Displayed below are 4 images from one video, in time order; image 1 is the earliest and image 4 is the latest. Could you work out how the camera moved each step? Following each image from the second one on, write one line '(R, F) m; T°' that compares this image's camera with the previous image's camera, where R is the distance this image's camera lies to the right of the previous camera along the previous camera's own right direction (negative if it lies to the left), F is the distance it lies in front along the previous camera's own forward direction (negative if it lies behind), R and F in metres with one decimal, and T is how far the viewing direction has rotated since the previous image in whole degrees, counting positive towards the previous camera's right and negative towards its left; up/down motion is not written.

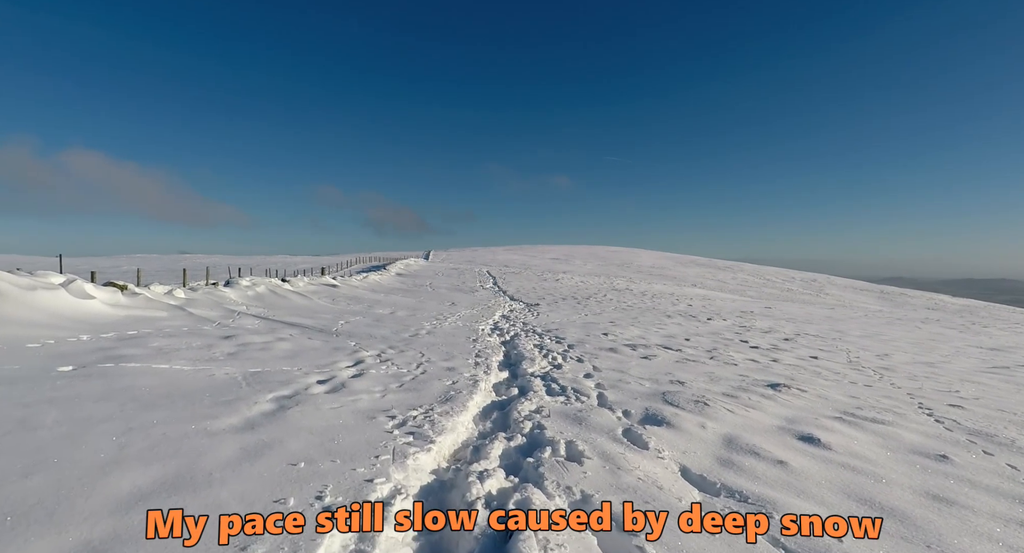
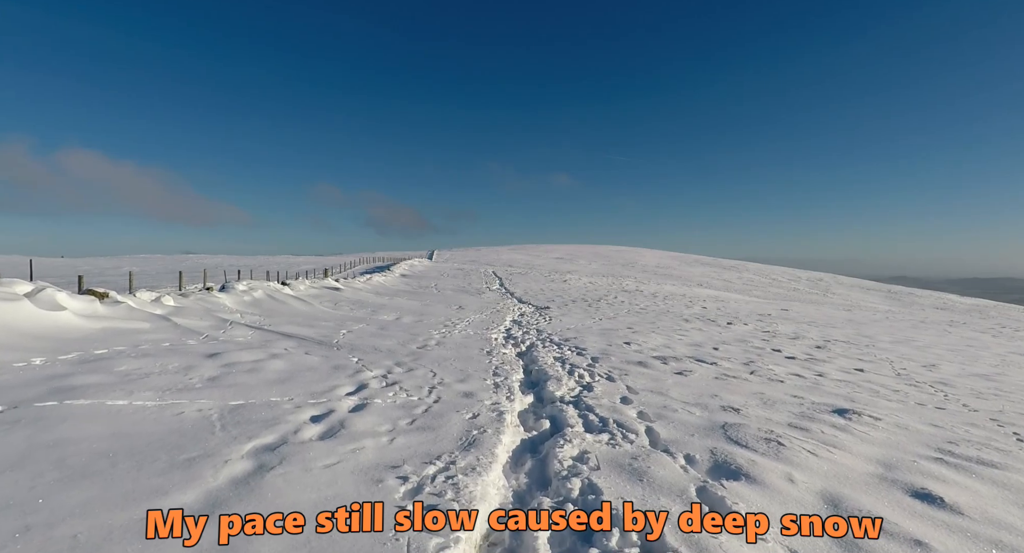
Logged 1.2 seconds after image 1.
(-0.4, +1.2) m; 0°
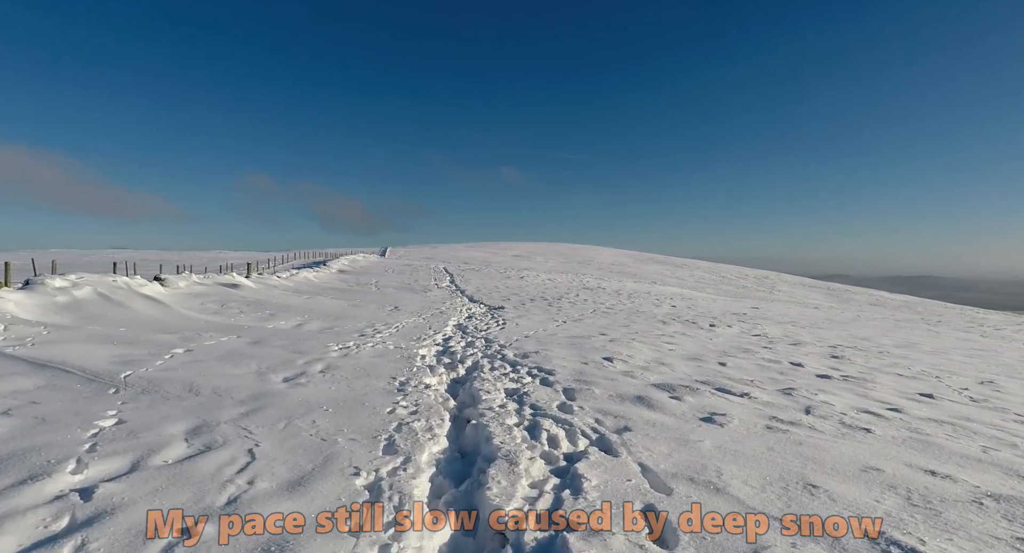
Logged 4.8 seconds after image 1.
(+0.5, +4.5) m; +5°
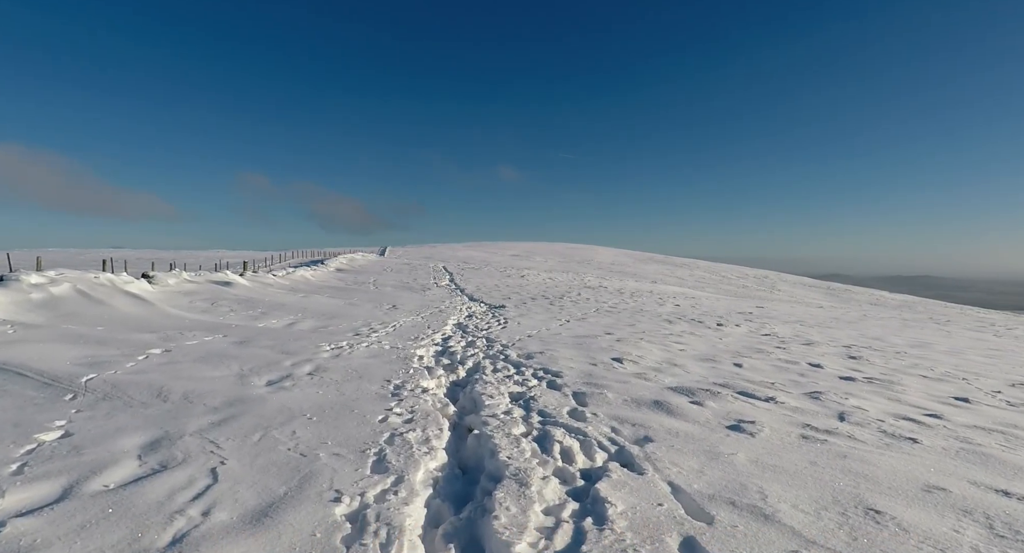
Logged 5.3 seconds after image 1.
(-0.1, +0.7) m; 0°
